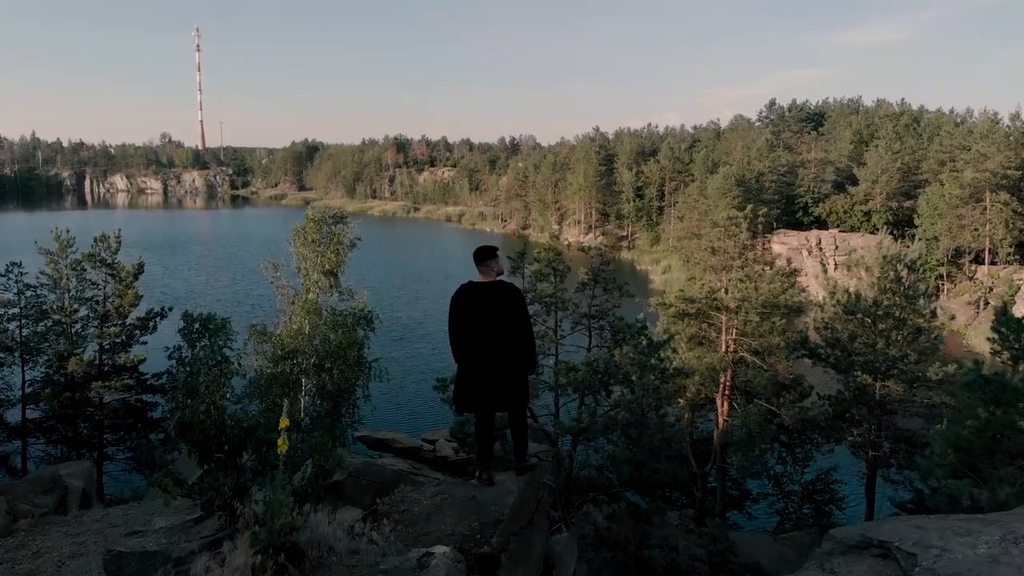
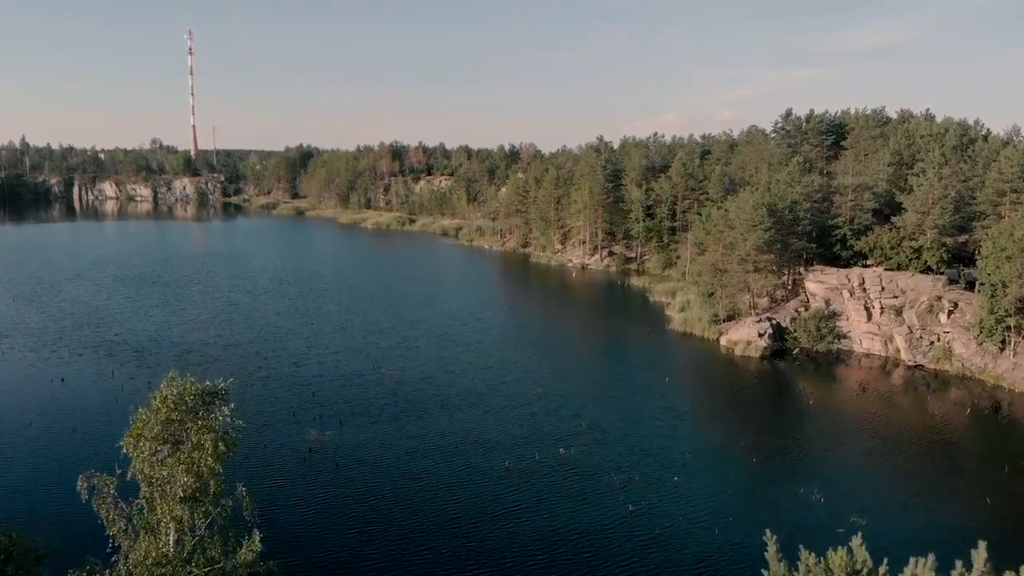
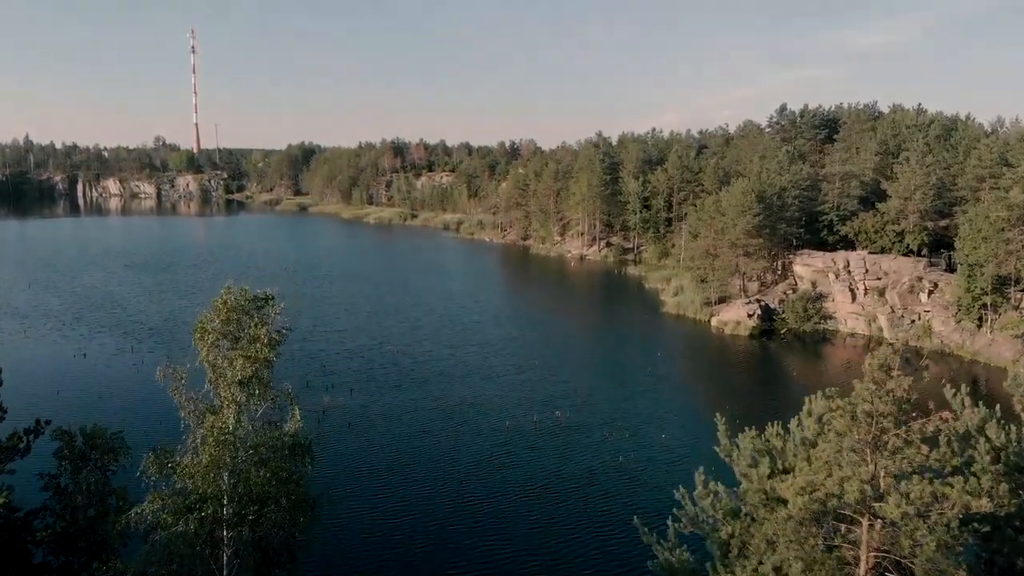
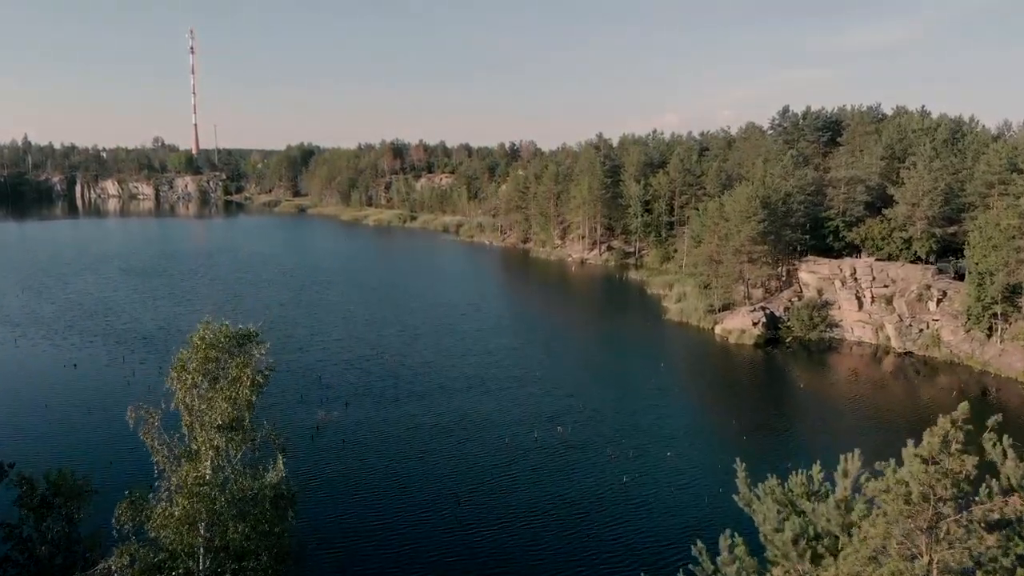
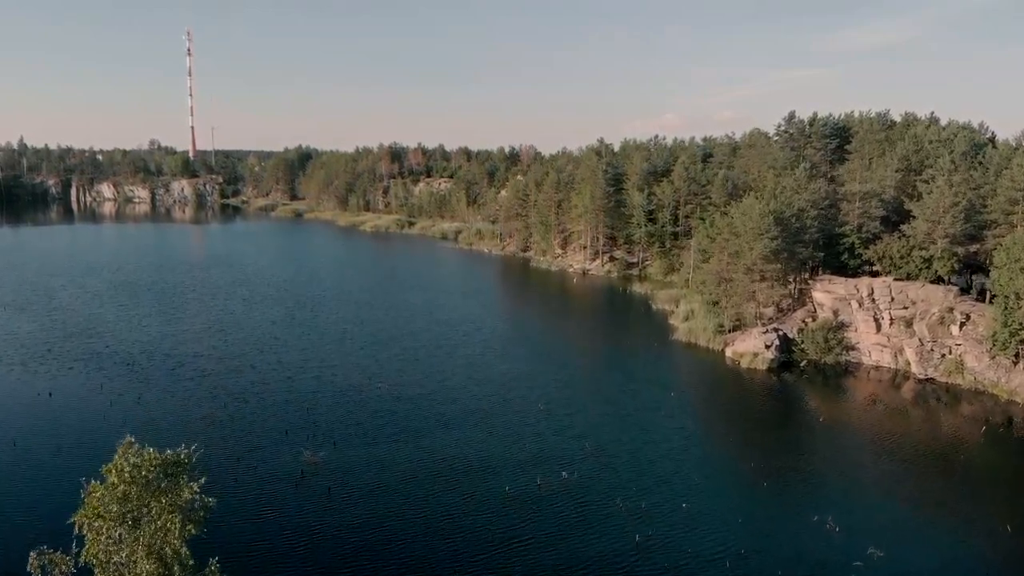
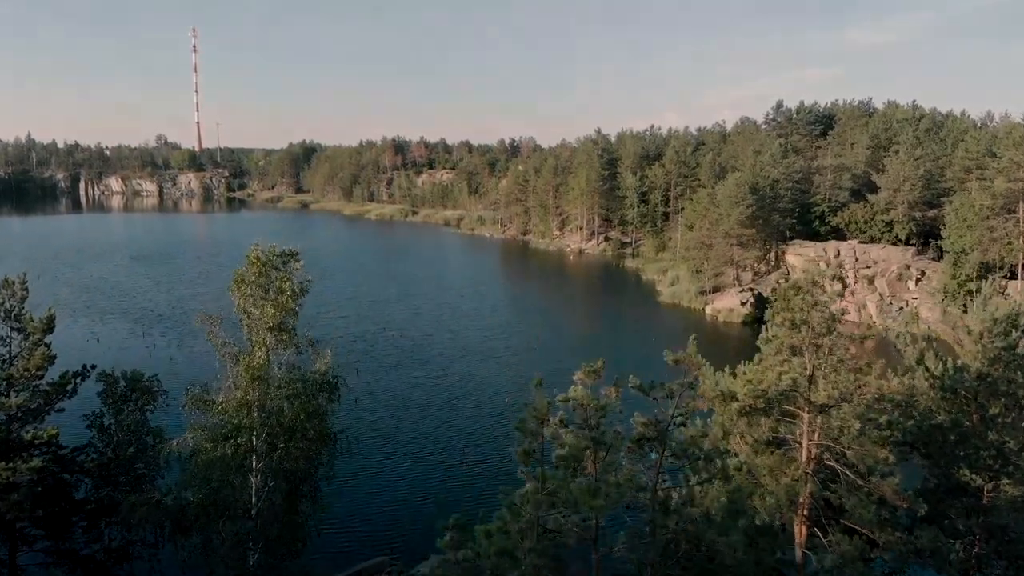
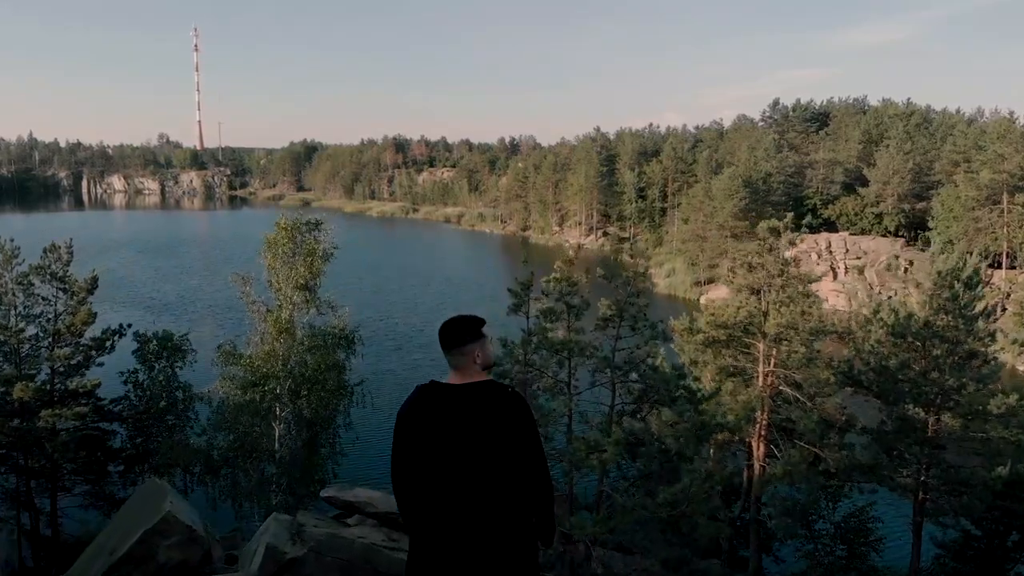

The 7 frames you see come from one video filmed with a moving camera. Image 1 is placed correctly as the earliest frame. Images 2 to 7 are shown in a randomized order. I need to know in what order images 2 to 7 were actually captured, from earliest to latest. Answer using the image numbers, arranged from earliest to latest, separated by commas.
7, 6, 3, 4, 2, 5
